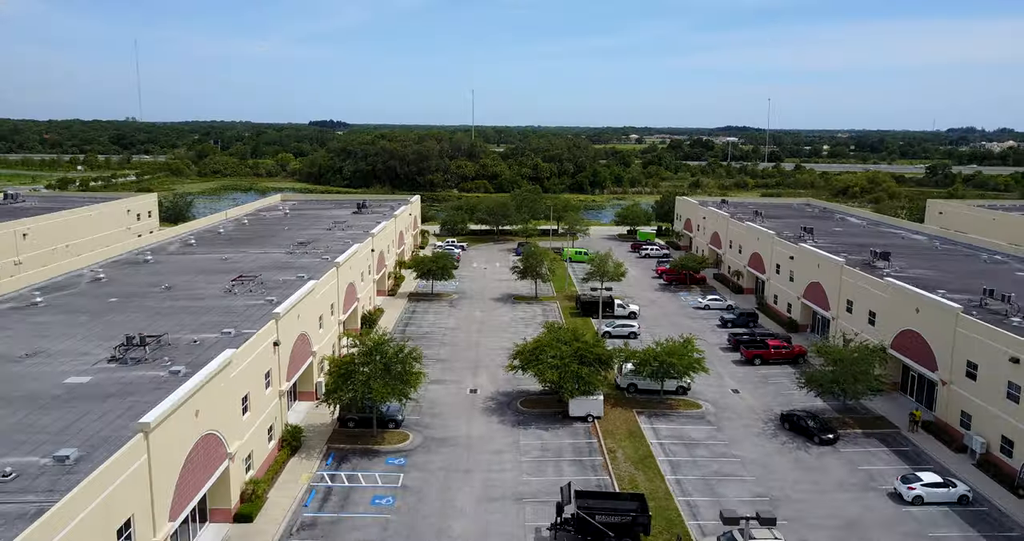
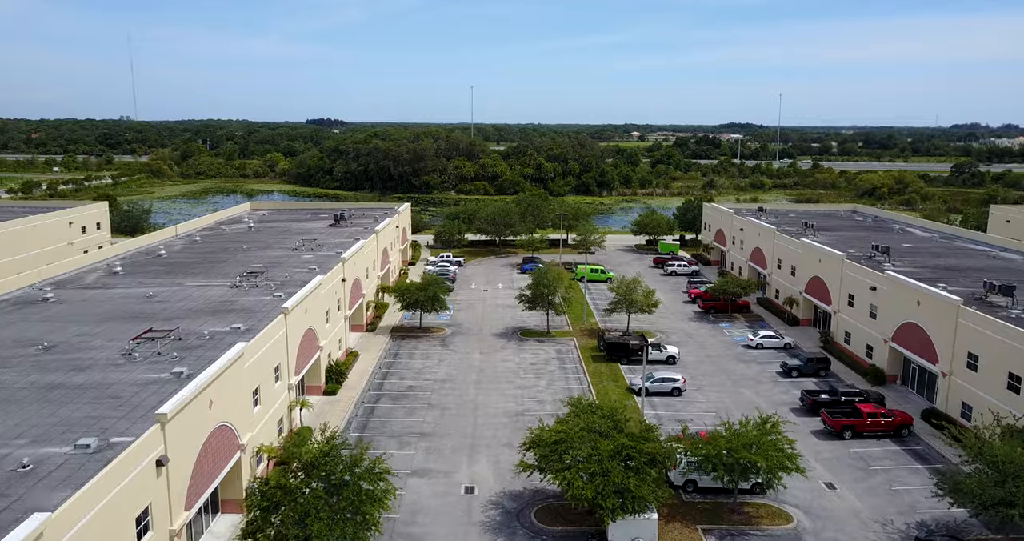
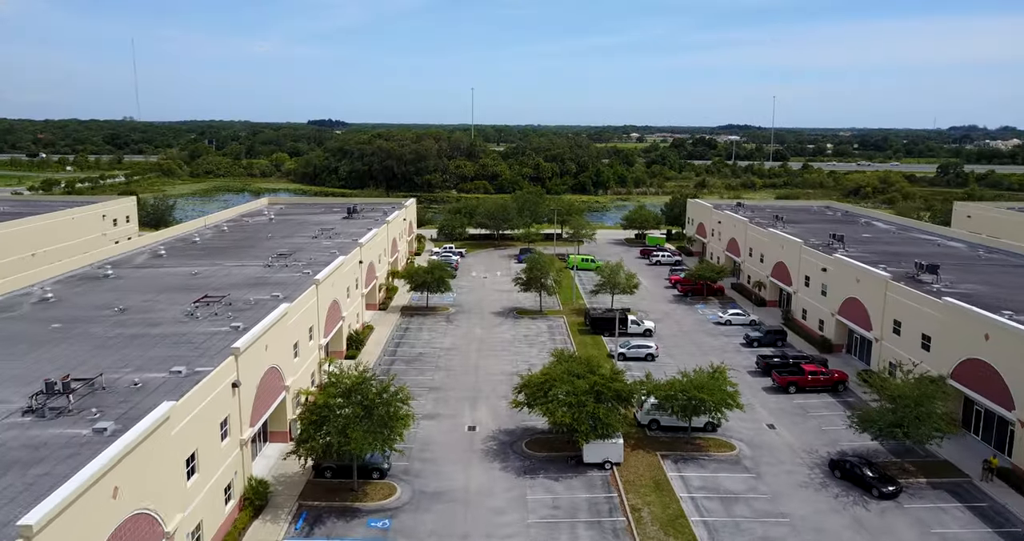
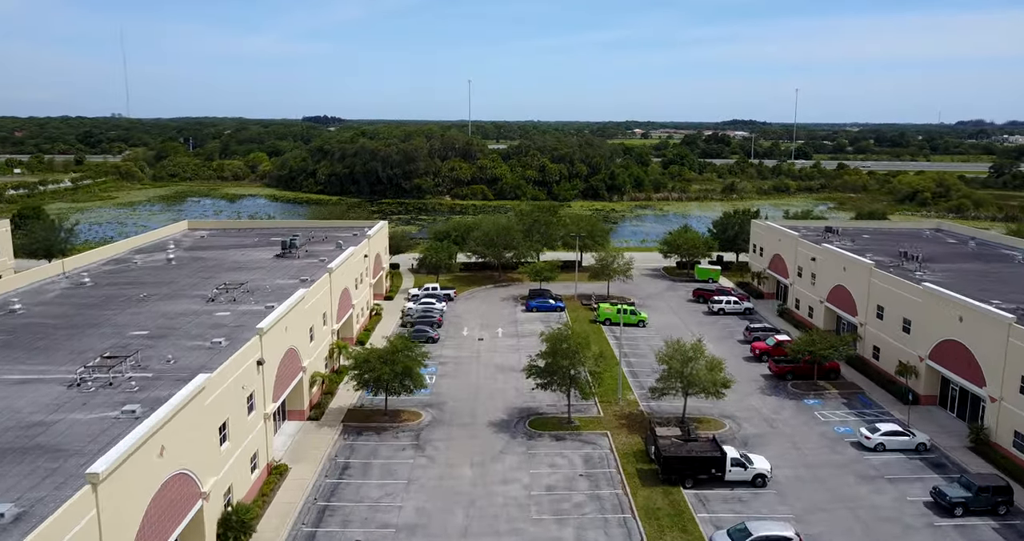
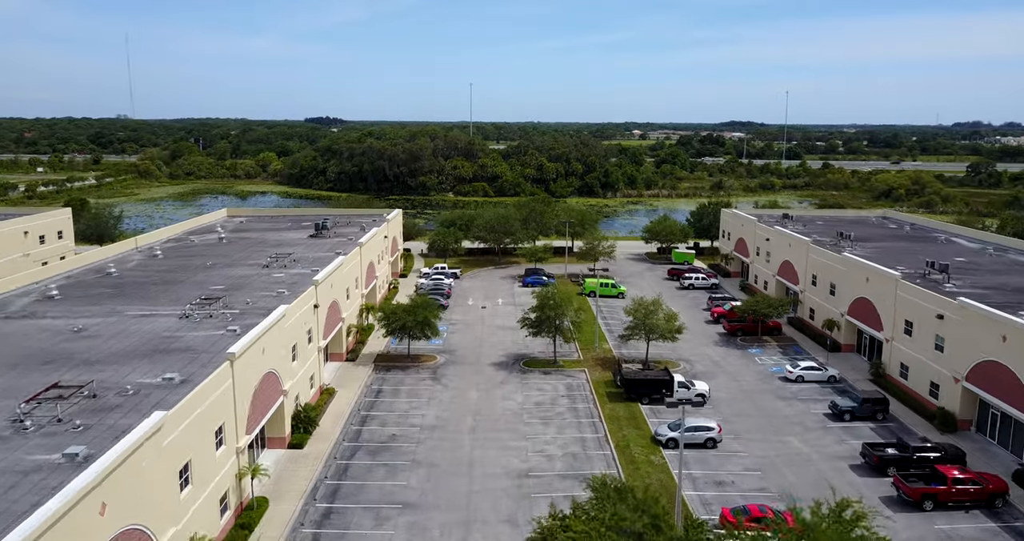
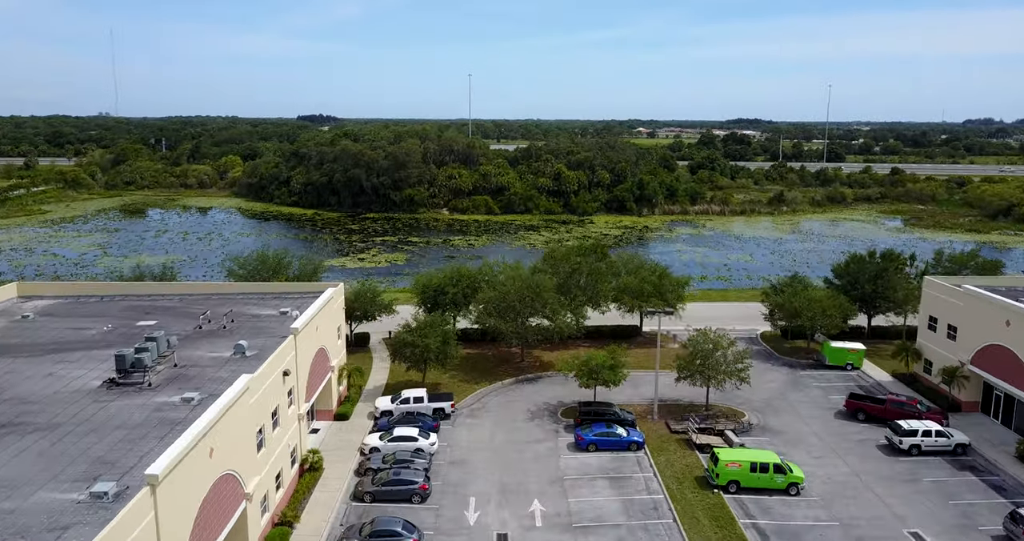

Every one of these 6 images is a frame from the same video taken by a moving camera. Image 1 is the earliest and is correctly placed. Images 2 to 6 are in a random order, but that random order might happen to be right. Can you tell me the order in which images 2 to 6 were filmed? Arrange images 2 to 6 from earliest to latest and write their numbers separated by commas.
3, 2, 5, 4, 6
